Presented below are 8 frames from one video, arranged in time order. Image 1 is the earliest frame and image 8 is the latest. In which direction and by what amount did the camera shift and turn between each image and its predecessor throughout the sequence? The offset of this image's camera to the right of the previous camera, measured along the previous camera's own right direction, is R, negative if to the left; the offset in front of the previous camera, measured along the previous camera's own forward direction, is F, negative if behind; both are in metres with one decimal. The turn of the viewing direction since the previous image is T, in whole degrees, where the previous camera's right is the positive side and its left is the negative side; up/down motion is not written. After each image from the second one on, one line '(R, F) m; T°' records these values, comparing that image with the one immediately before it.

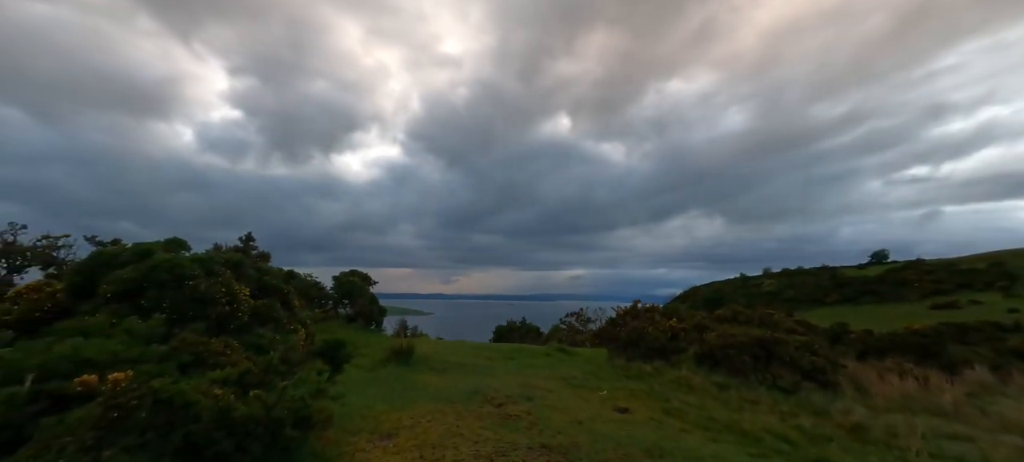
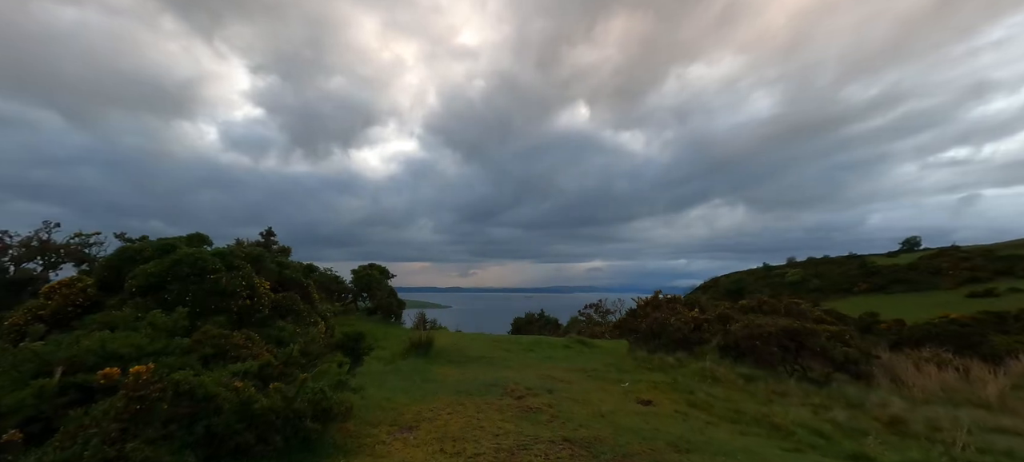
(0.0, +0.2) m; -2°
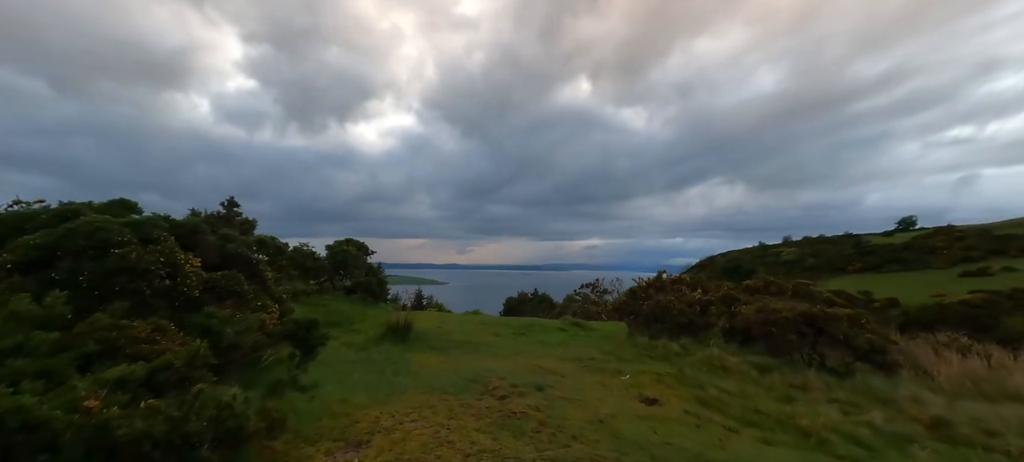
(+0.2, +1.4) m; 0°
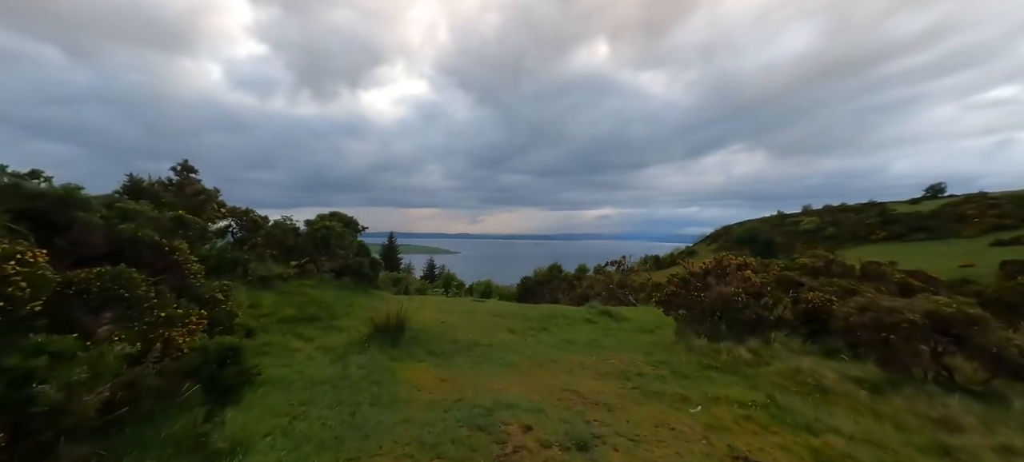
(-0.2, +2.7) m; -2°
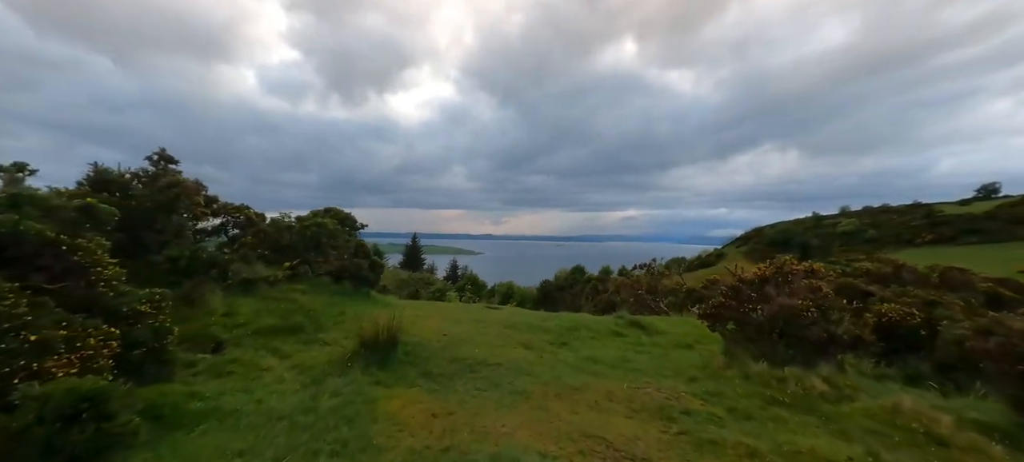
(+0.2, +1.6) m; -3°
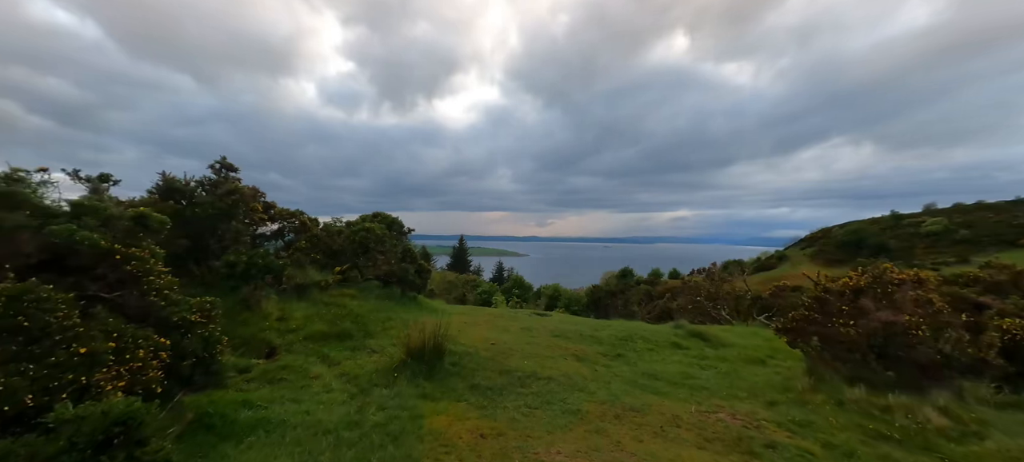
(-0.1, +0.5) m; -6°
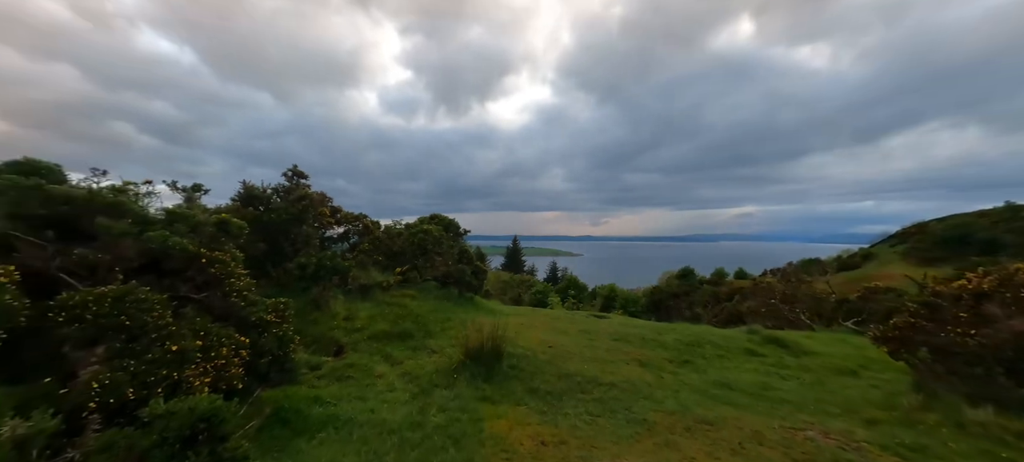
(-0.1, +0.1) m; -7°
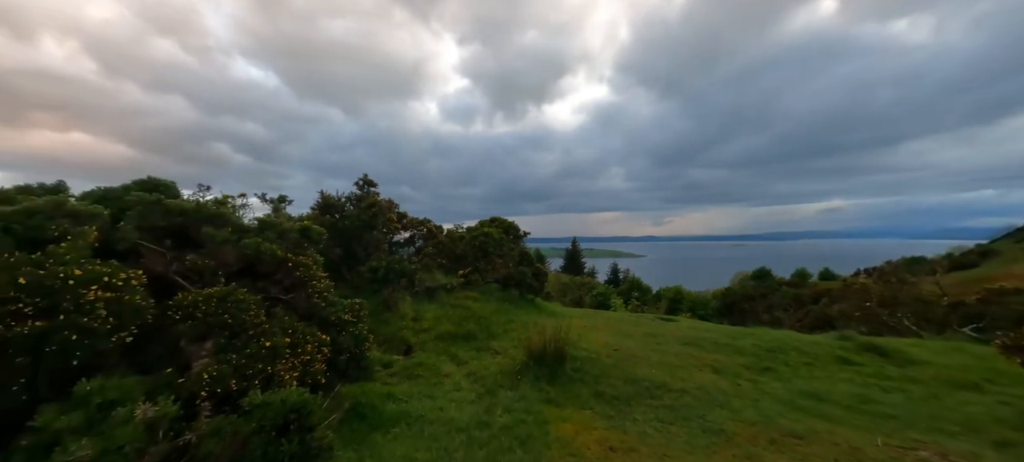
(0.0, 0.0) m; -8°
